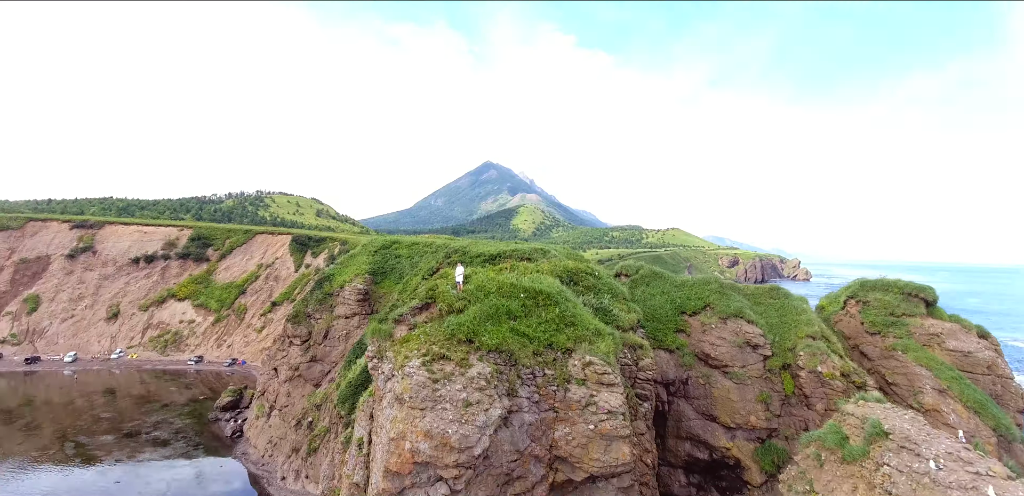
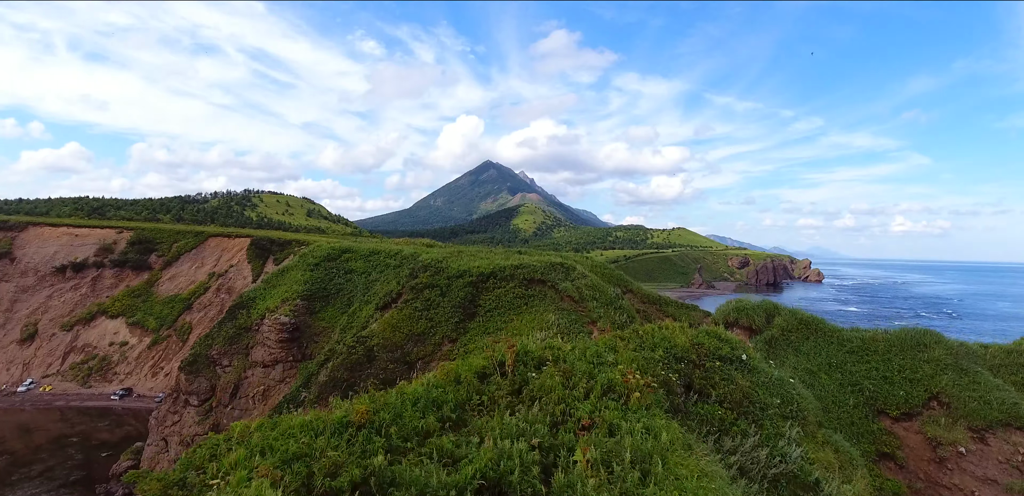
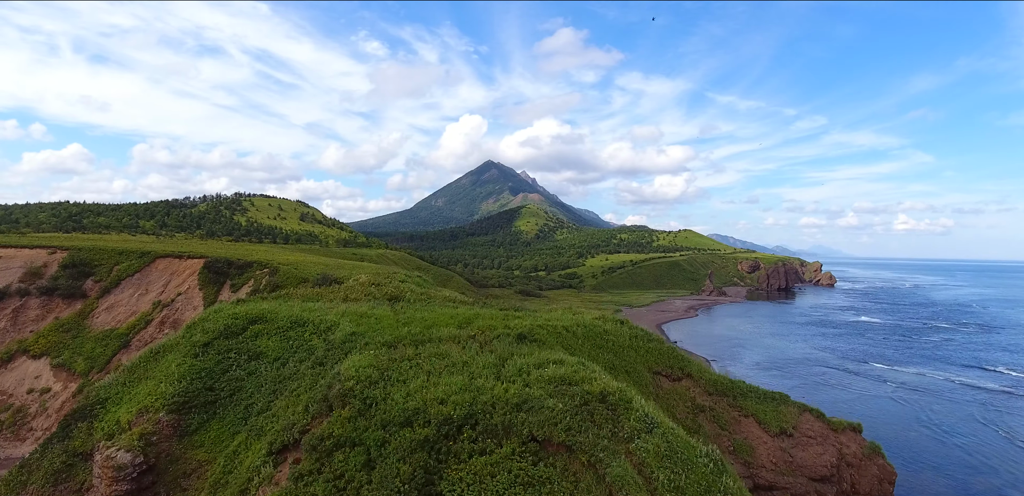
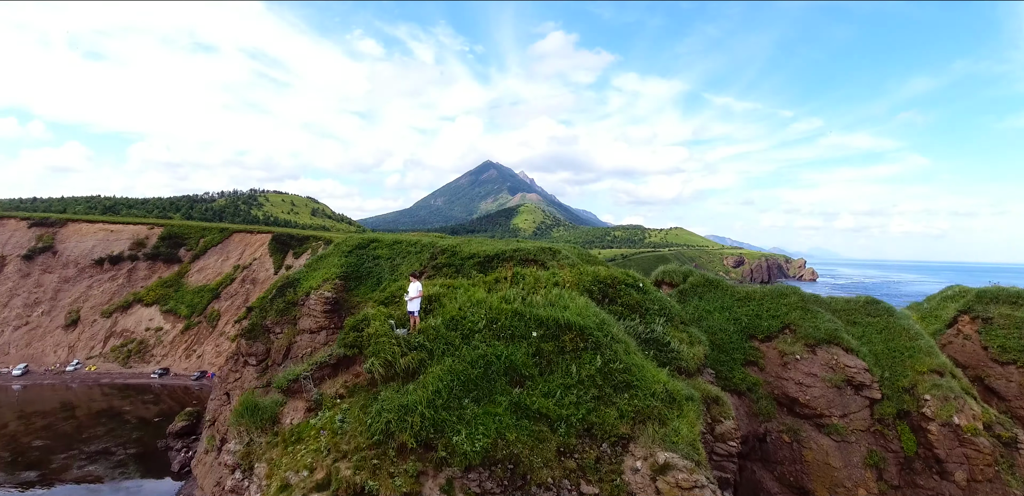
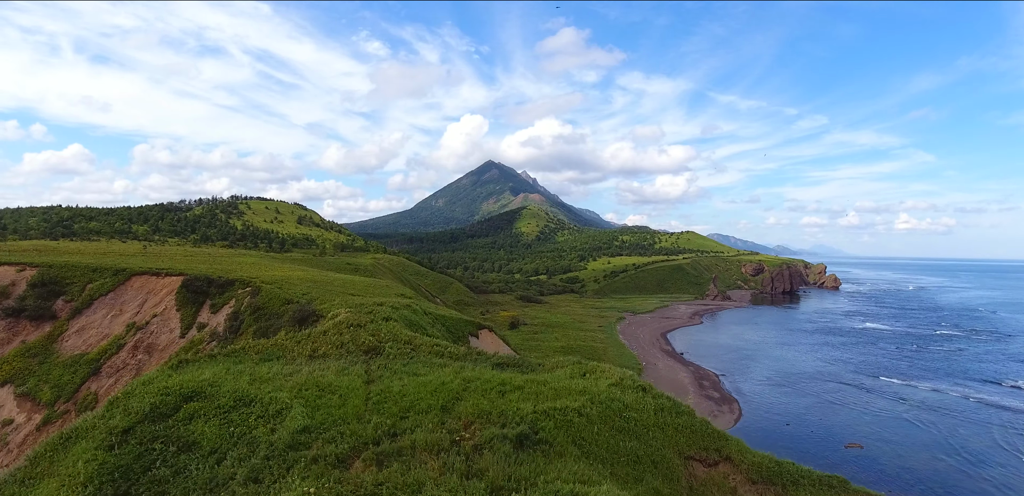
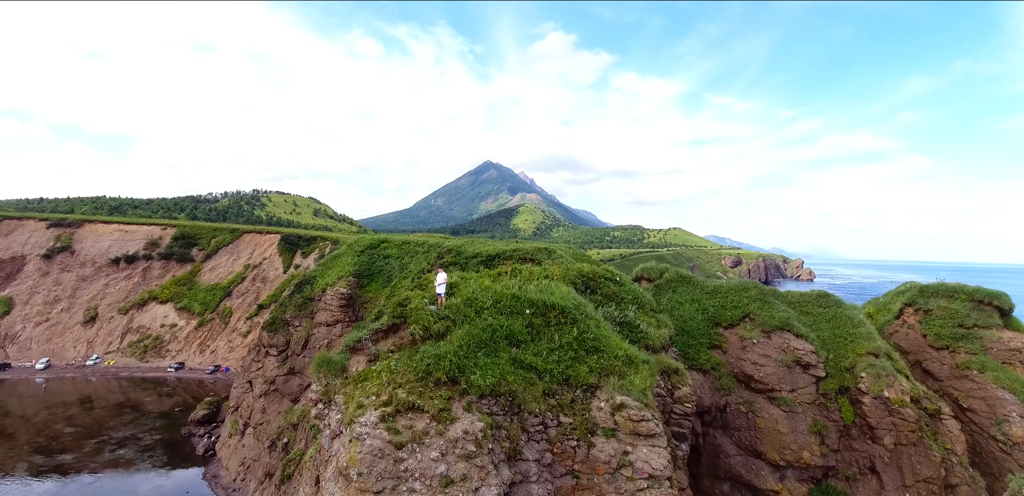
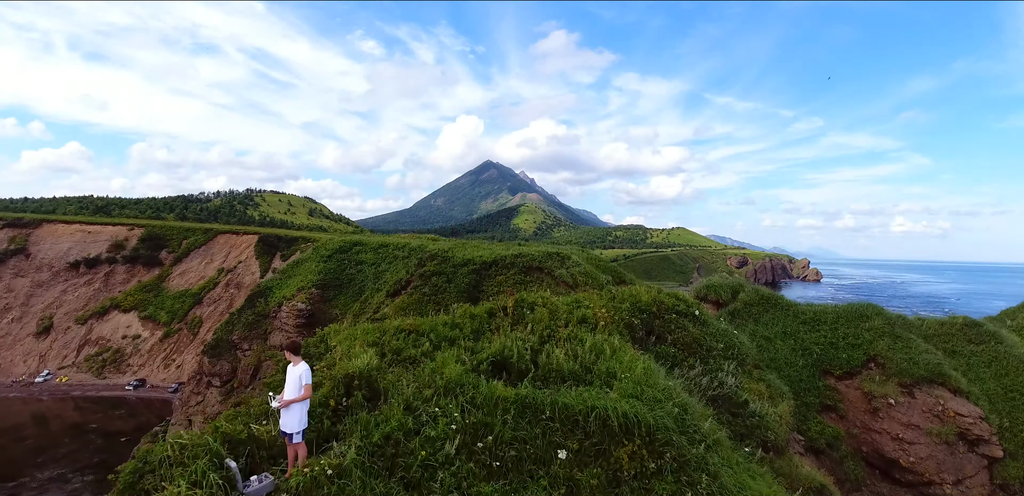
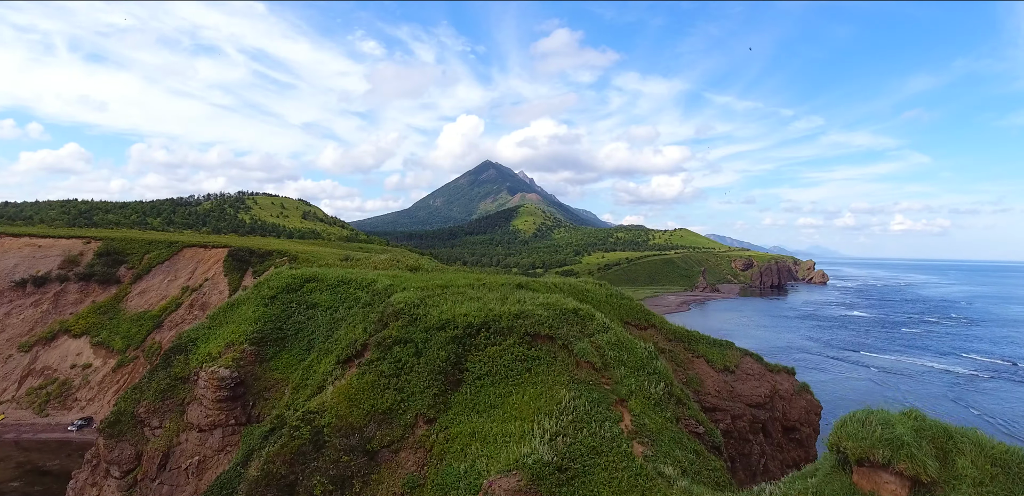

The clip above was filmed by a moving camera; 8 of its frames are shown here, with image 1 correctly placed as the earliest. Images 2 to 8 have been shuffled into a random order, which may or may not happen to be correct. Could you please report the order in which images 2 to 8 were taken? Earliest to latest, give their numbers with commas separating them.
6, 4, 7, 2, 8, 3, 5
